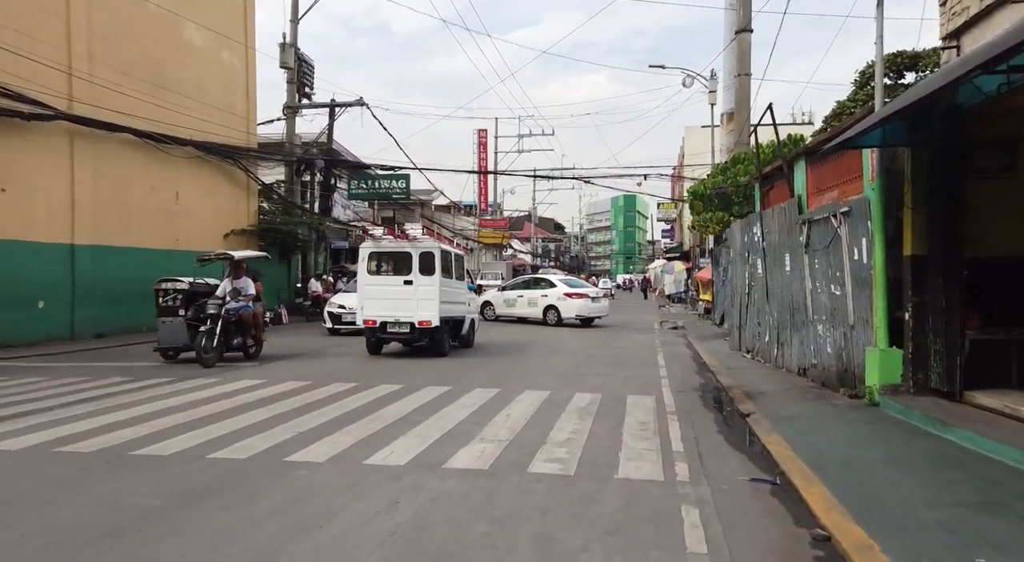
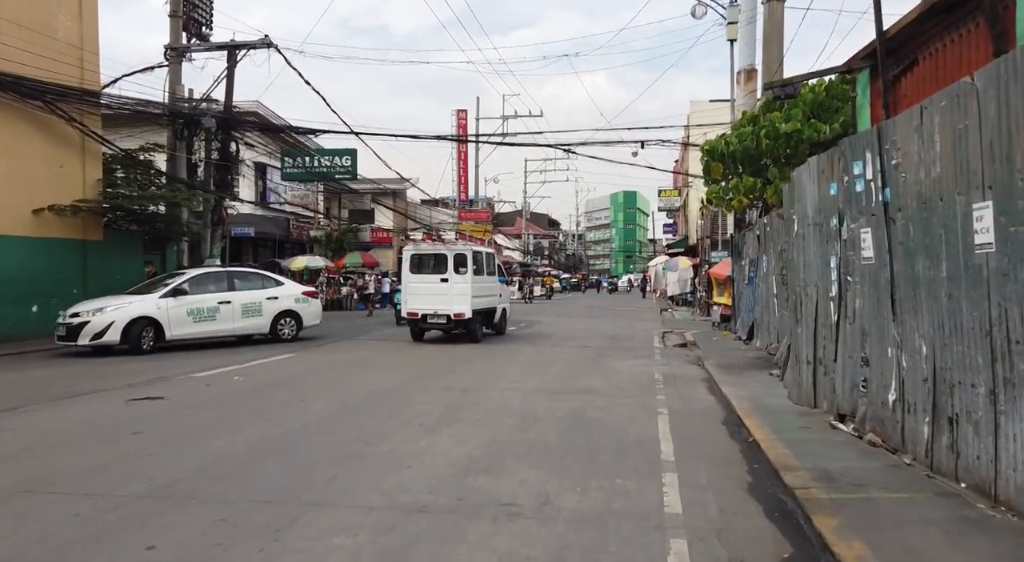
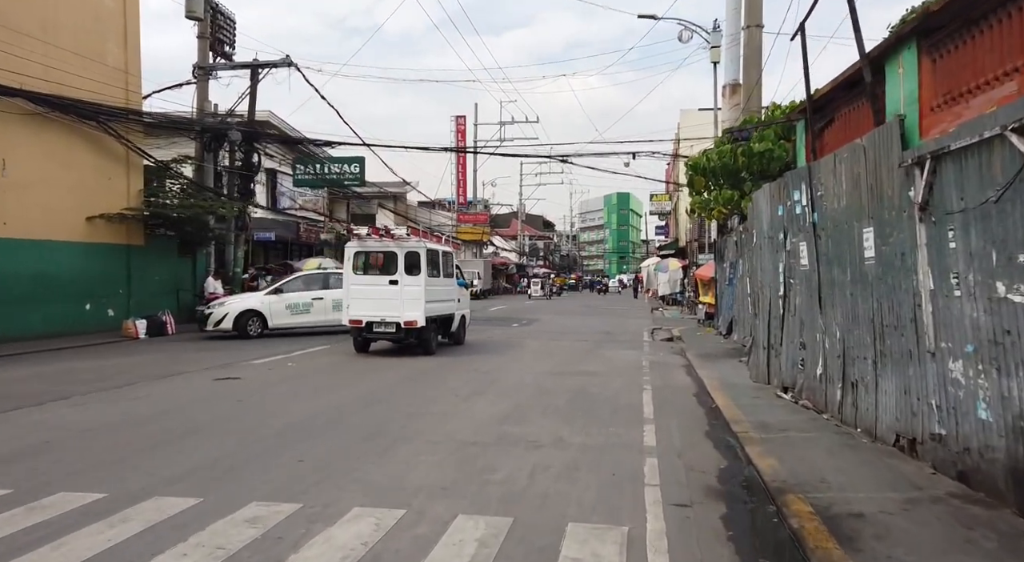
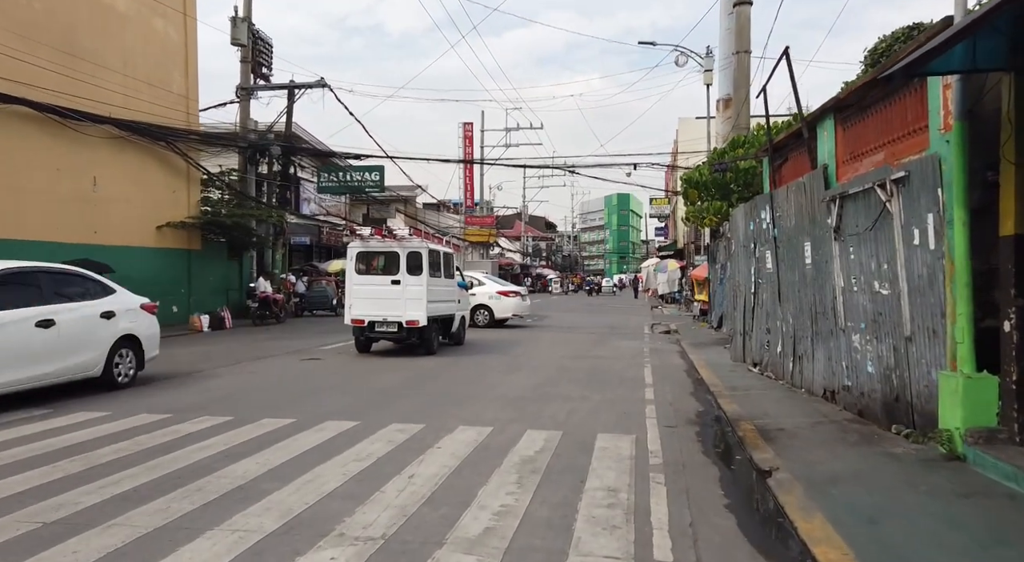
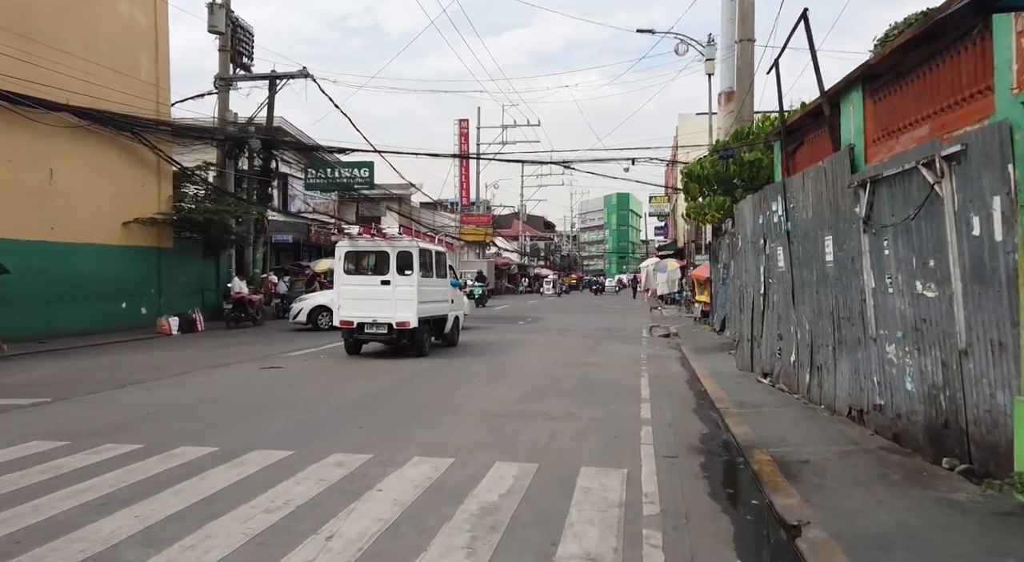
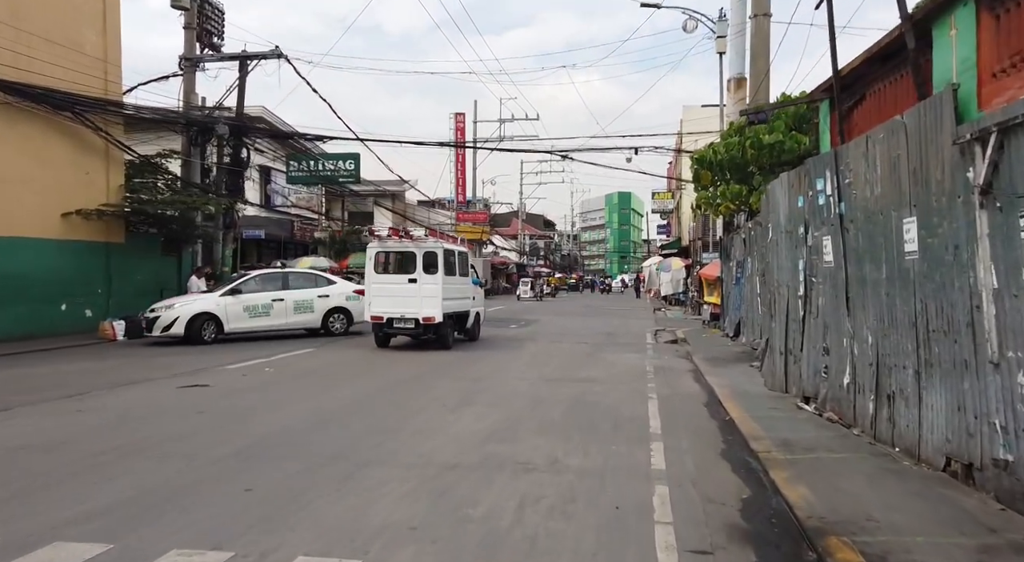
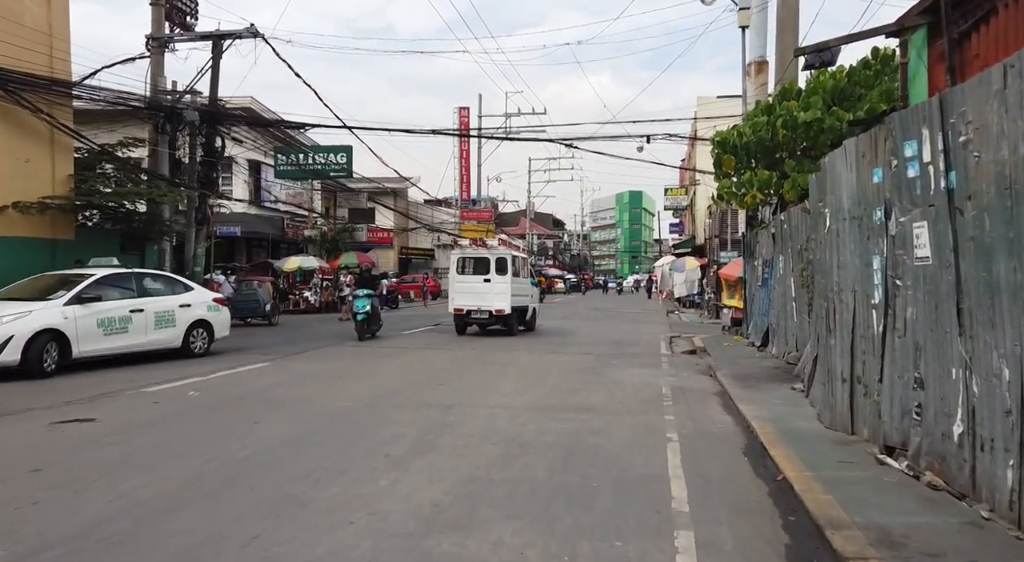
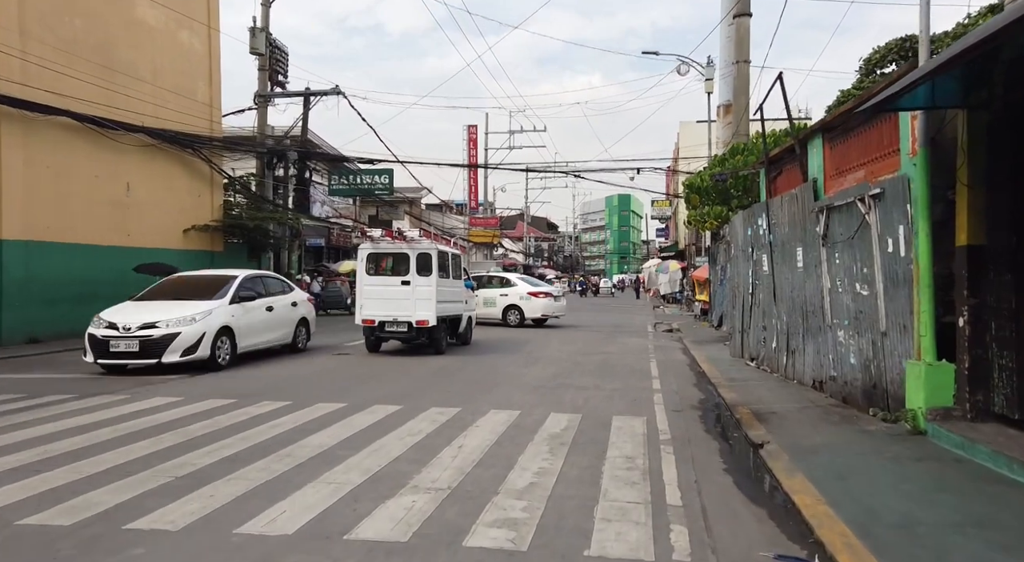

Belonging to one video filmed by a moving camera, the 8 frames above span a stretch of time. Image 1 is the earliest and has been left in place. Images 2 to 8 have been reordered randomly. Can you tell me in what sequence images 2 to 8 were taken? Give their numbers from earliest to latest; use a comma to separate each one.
8, 4, 5, 3, 6, 2, 7
